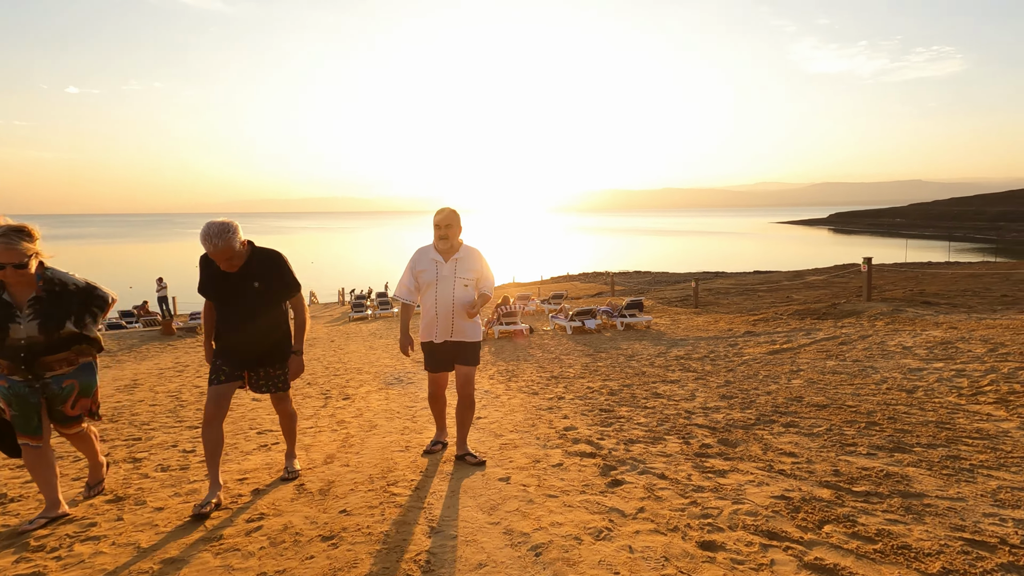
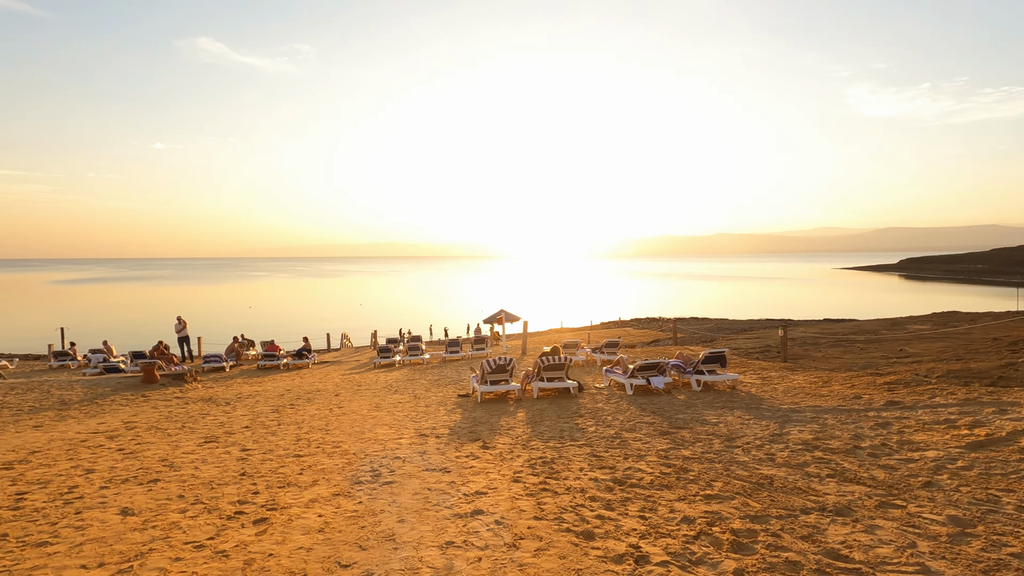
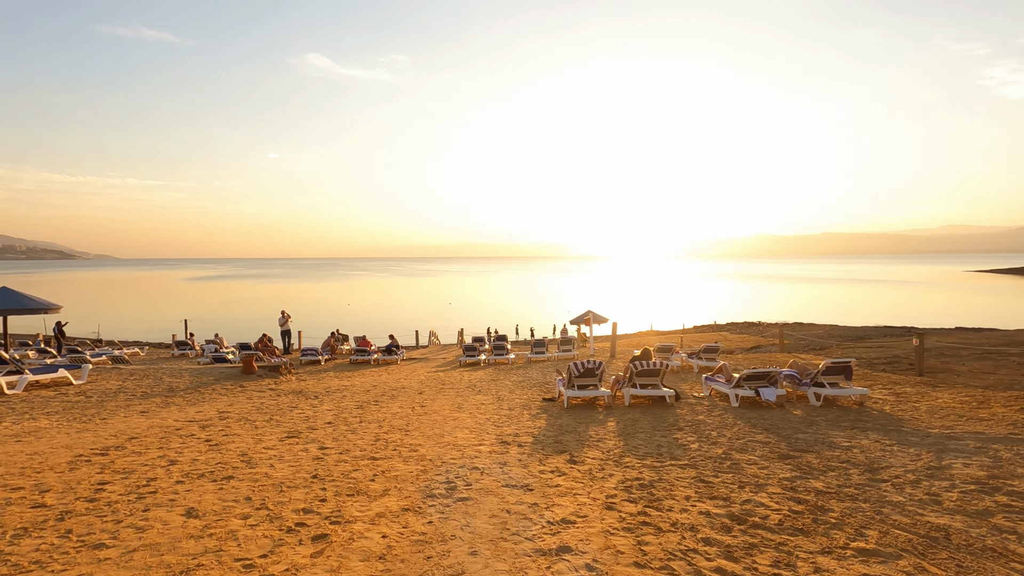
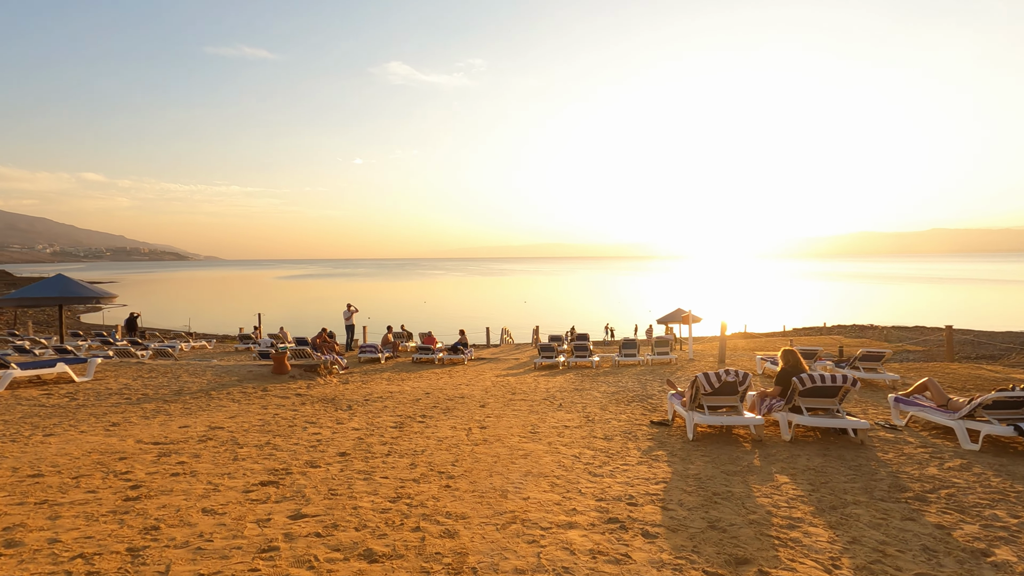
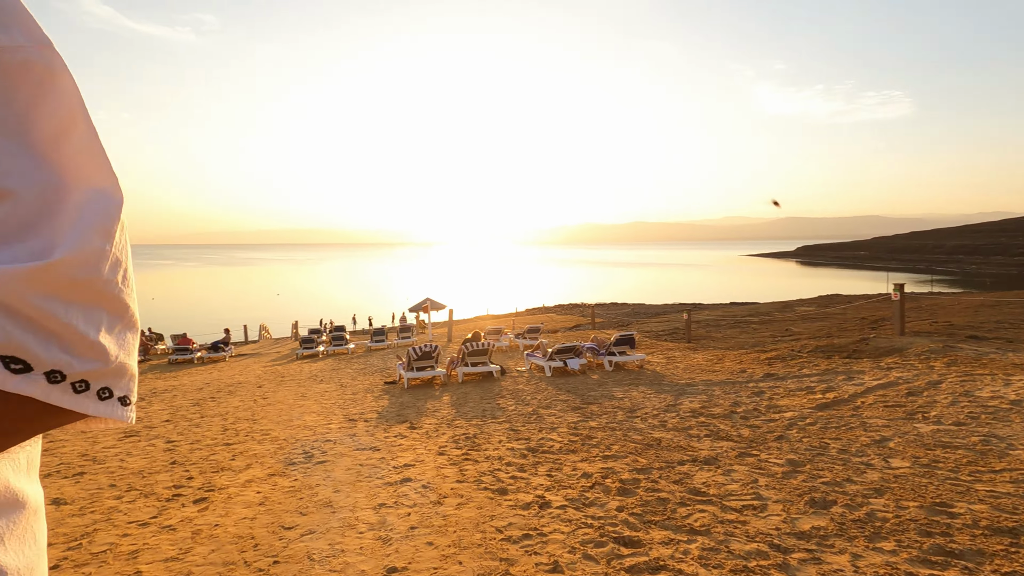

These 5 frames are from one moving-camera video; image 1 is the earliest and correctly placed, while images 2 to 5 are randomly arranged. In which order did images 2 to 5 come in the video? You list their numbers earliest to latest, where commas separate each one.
5, 2, 3, 4
